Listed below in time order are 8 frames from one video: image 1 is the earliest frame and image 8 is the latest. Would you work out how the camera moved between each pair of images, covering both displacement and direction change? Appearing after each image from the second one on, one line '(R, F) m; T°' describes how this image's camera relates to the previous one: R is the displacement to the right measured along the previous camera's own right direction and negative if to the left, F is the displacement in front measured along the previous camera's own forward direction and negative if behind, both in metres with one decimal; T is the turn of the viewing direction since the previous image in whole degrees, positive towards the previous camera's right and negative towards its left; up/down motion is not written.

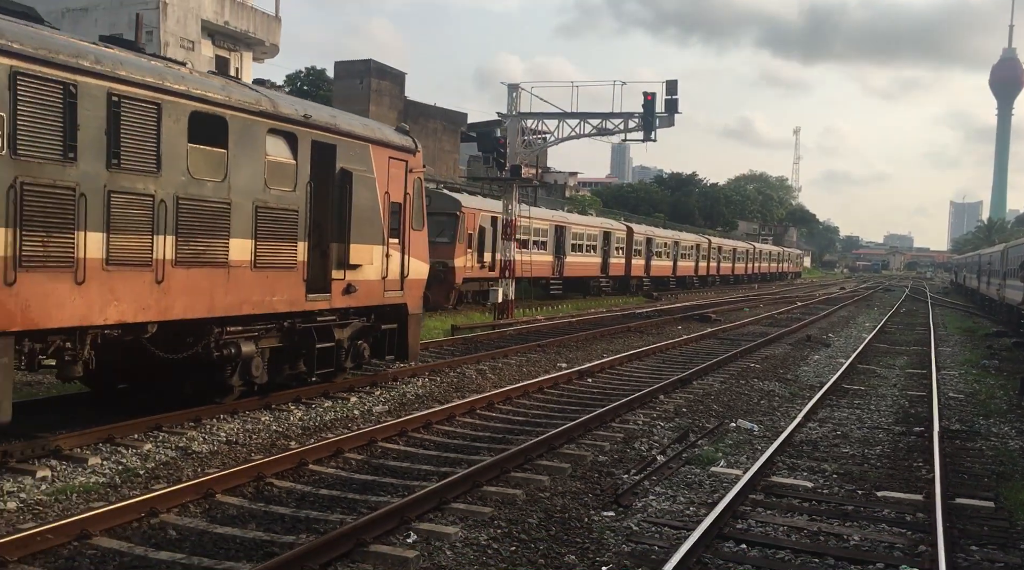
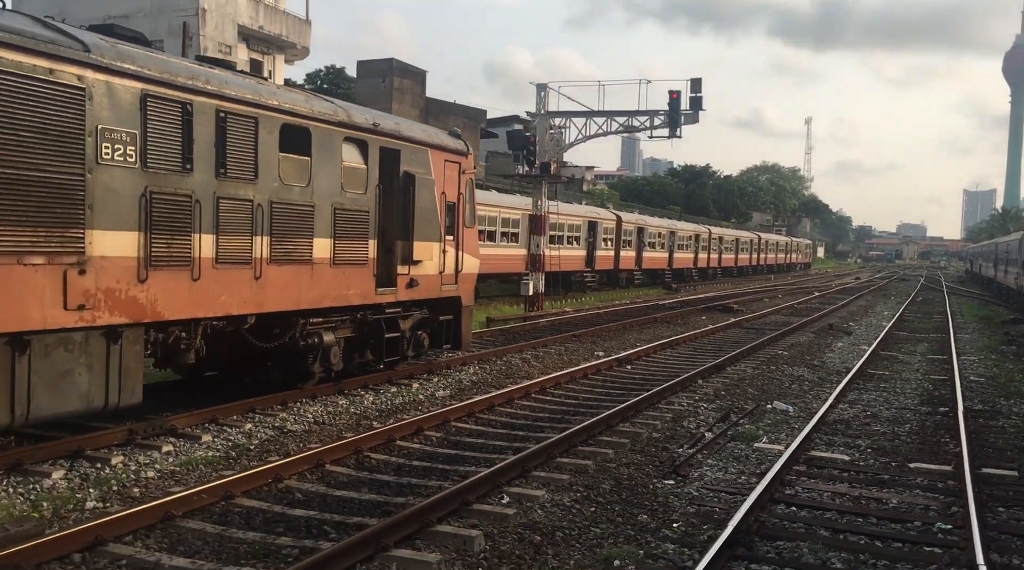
(-0.5, -1.0) m; -1°
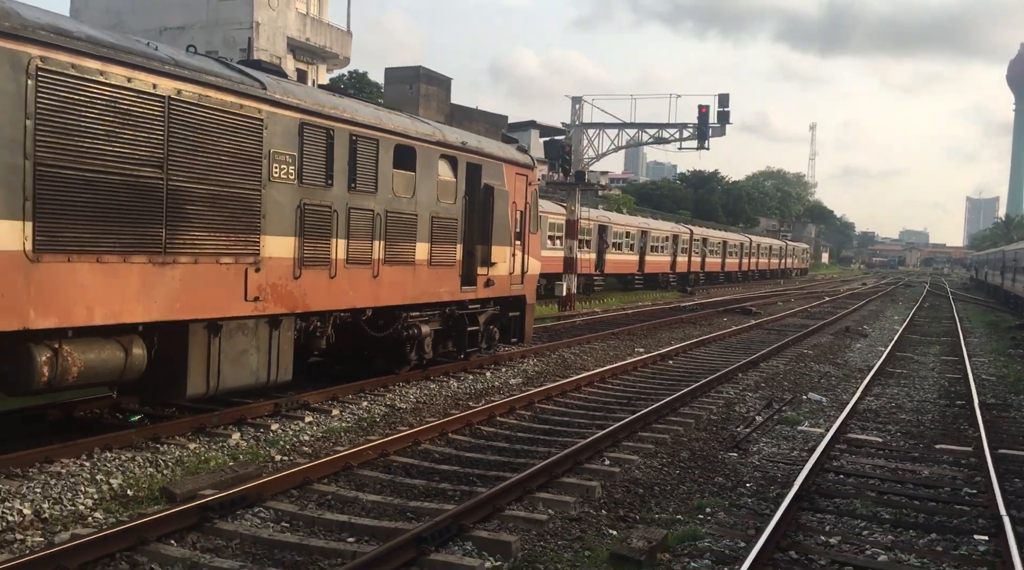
(-0.8, -1.6) m; 0°
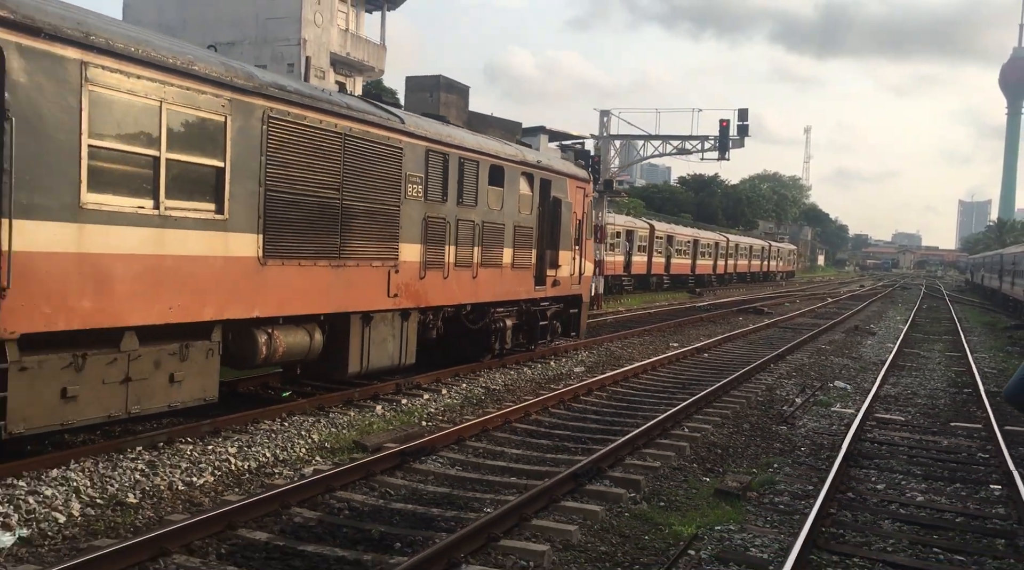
(-1.0, -2.0) m; 0°
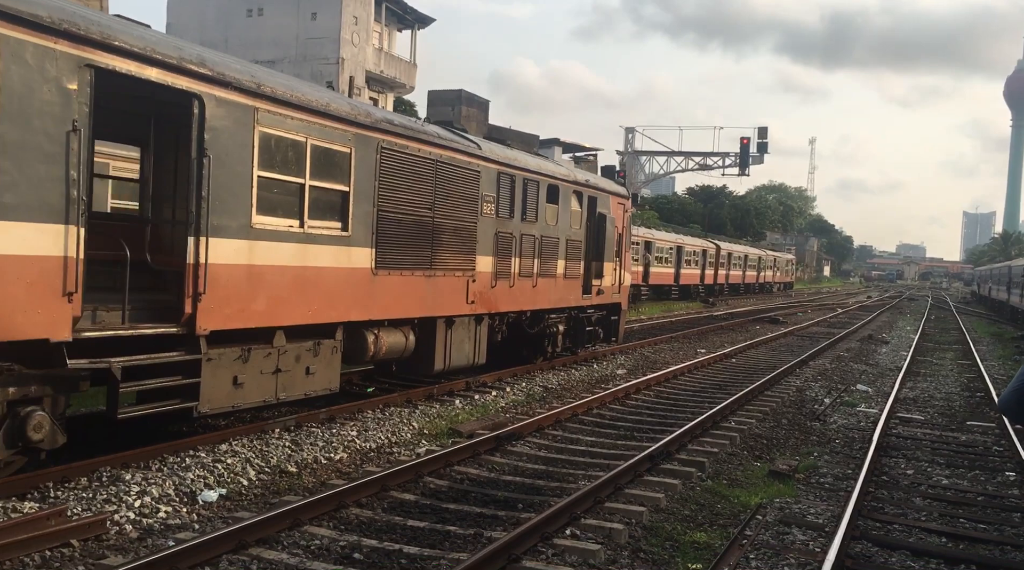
(-0.7, -1.4) m; 0°
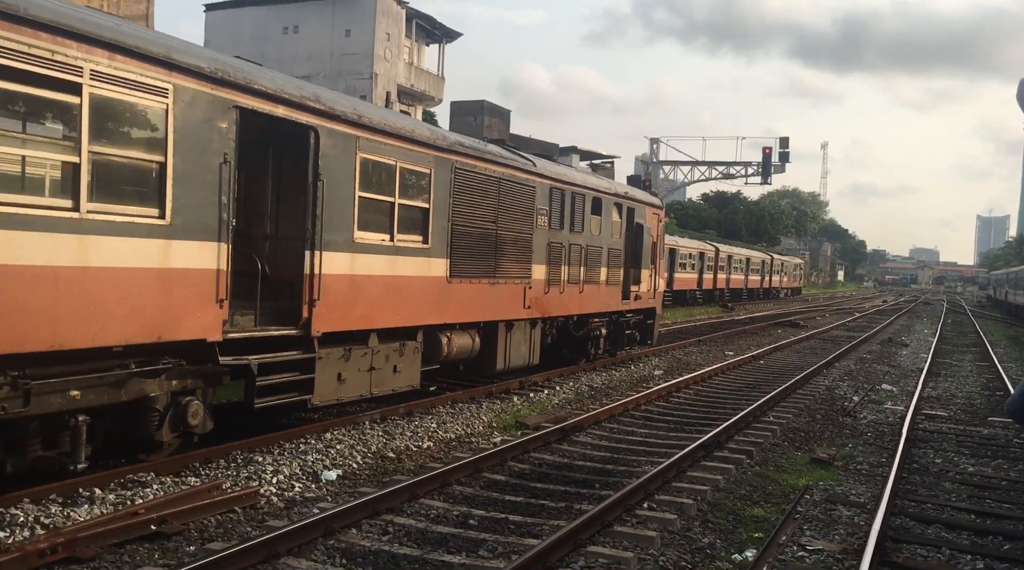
(-0.5, -1.1) m; -1°
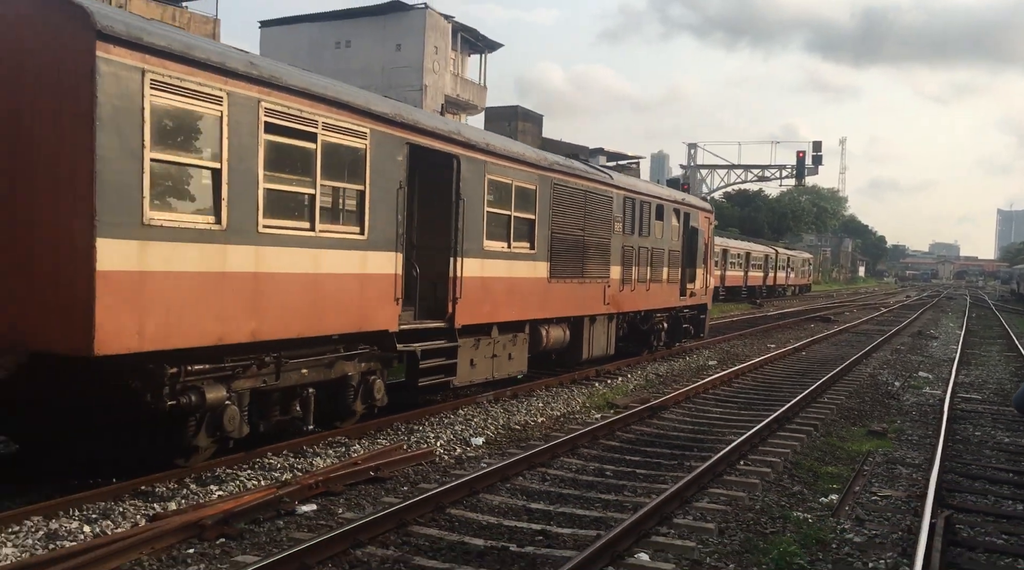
(-0.9, -1.8) m; -1°
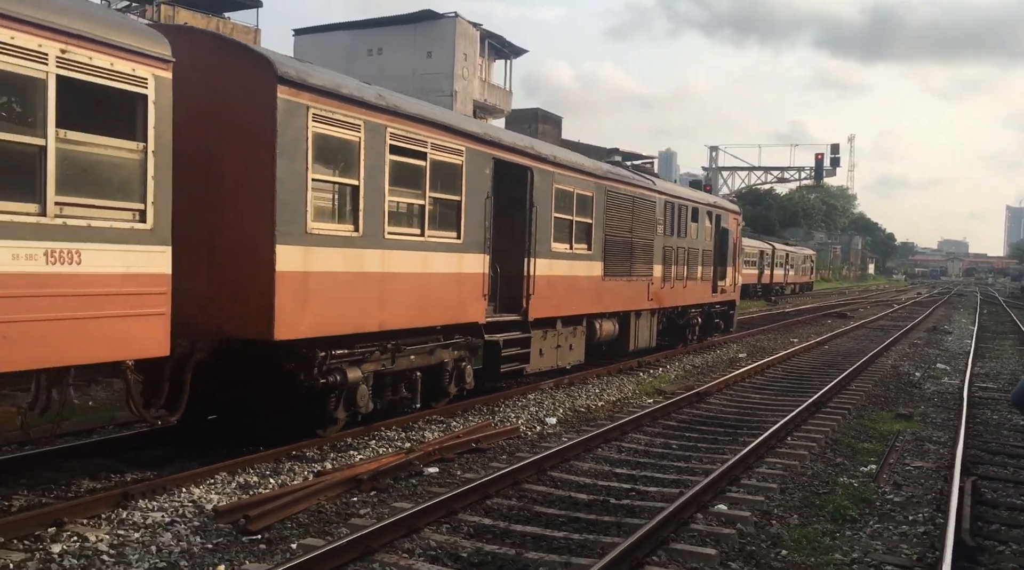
(-0.6, -1.3) m; 0°
